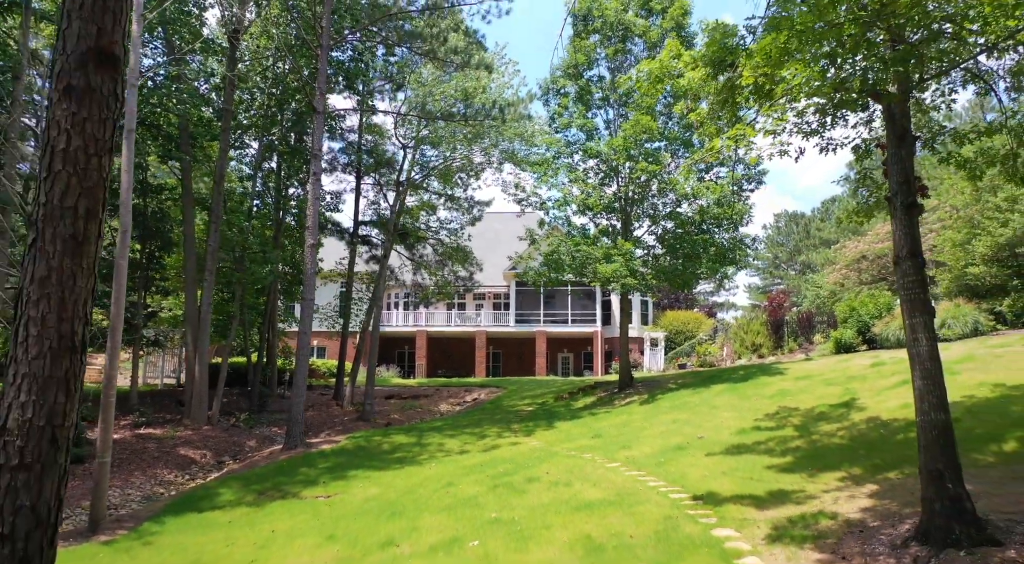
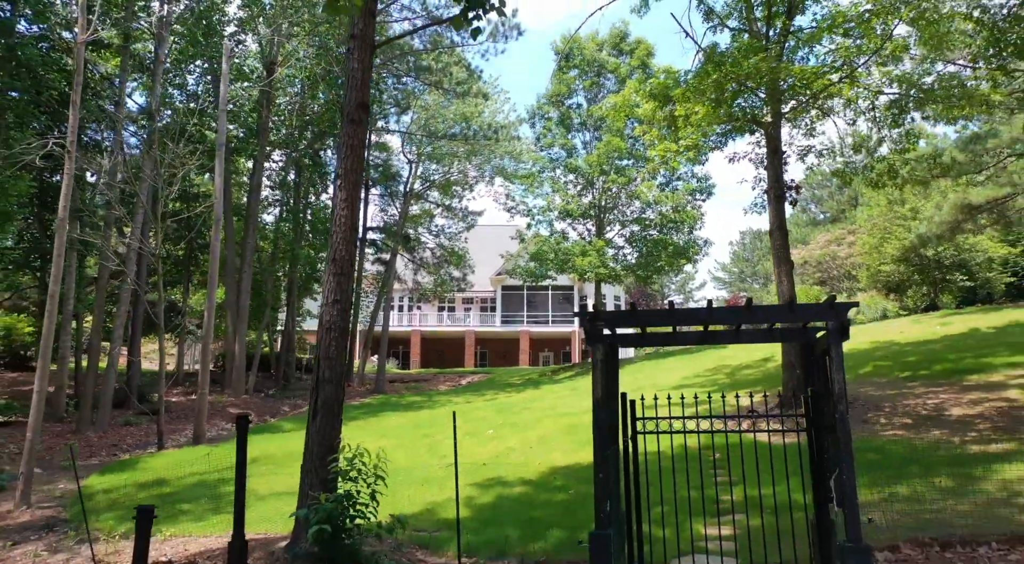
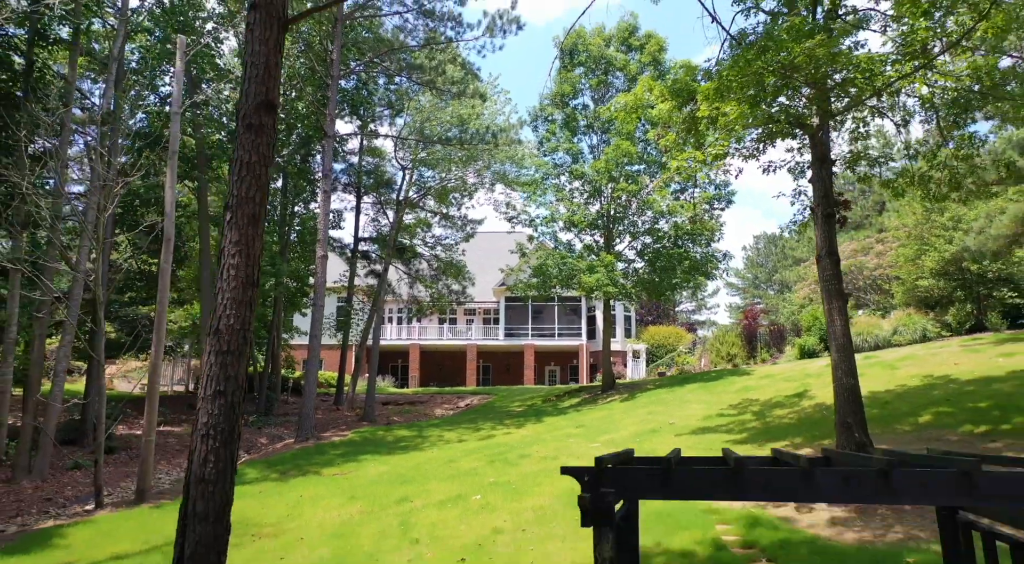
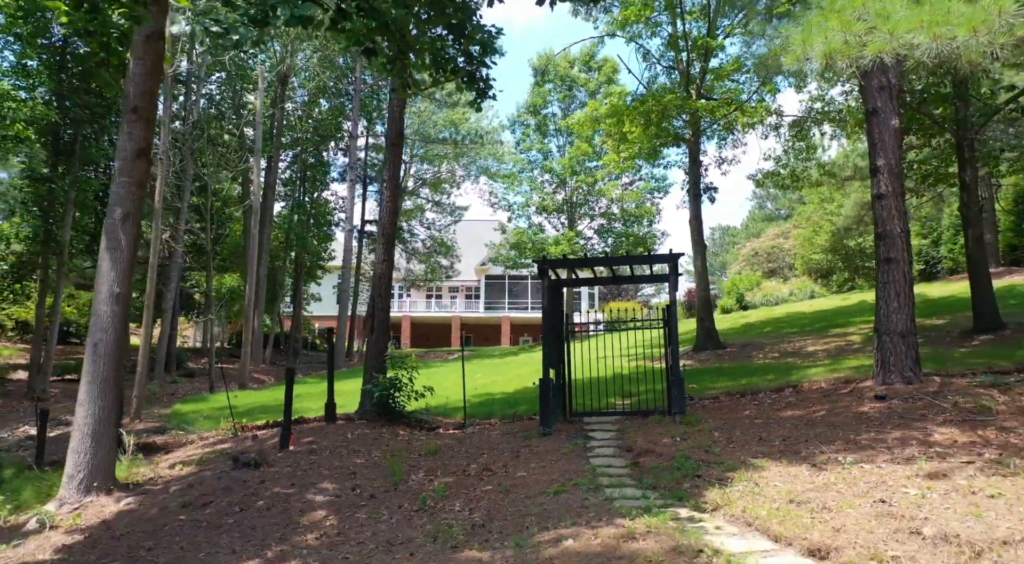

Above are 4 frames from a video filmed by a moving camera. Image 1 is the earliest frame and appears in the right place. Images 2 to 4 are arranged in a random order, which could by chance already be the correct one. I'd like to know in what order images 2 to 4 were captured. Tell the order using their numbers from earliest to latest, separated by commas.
3, 2, 4
